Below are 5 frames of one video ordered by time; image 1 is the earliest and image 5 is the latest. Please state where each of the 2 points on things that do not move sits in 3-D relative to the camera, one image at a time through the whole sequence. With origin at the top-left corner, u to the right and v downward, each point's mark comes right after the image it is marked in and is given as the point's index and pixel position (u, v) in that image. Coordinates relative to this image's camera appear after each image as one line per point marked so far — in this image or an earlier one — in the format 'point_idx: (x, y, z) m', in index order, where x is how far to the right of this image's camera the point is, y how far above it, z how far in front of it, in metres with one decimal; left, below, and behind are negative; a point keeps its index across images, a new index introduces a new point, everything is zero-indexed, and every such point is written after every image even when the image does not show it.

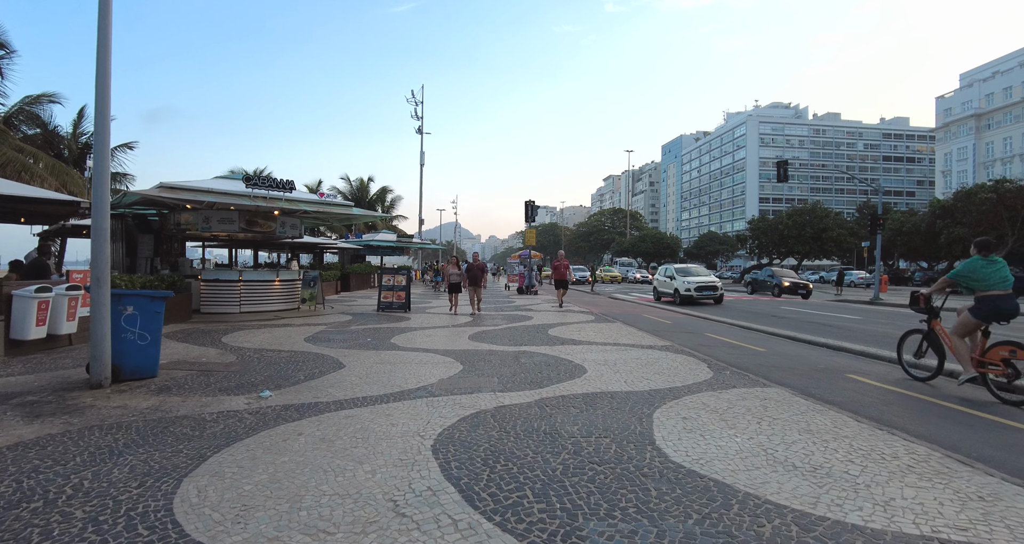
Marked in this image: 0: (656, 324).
0: (+3.7, -1.4, +13.3) m
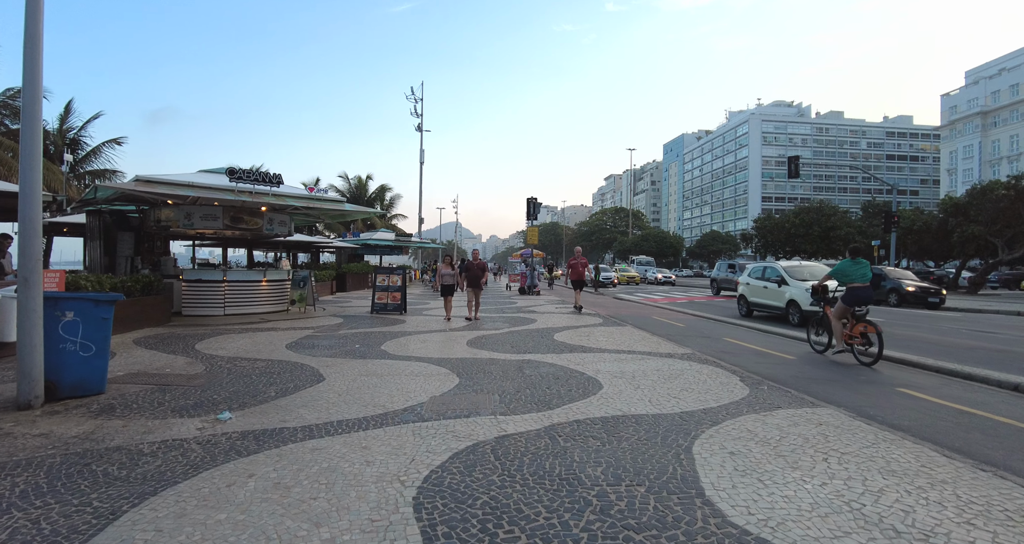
0: (+3.8, -1.4, +12.3) m
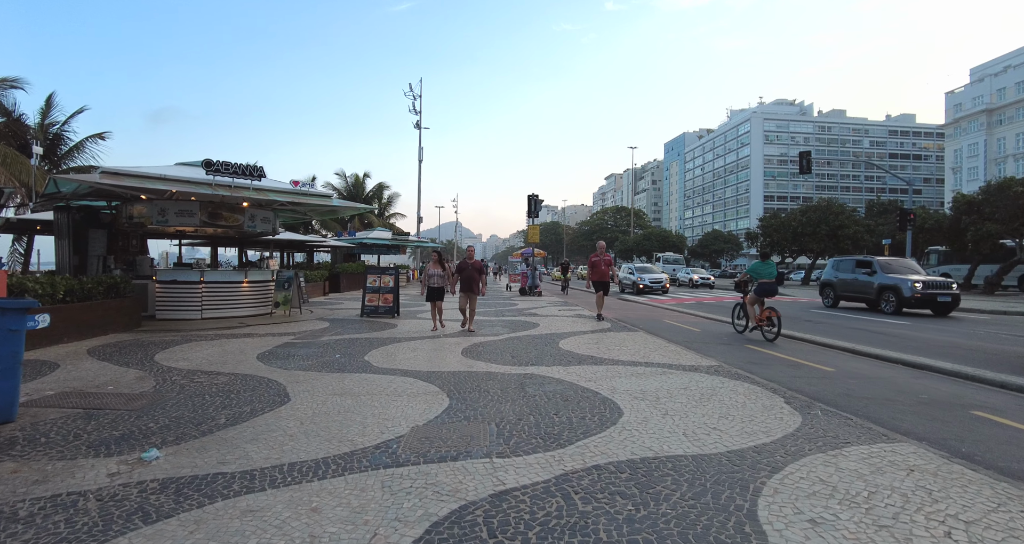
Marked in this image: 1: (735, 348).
0: (+3.8, -1.4, +11.3) m
1: (+4.1, -1.4, +9.2) m
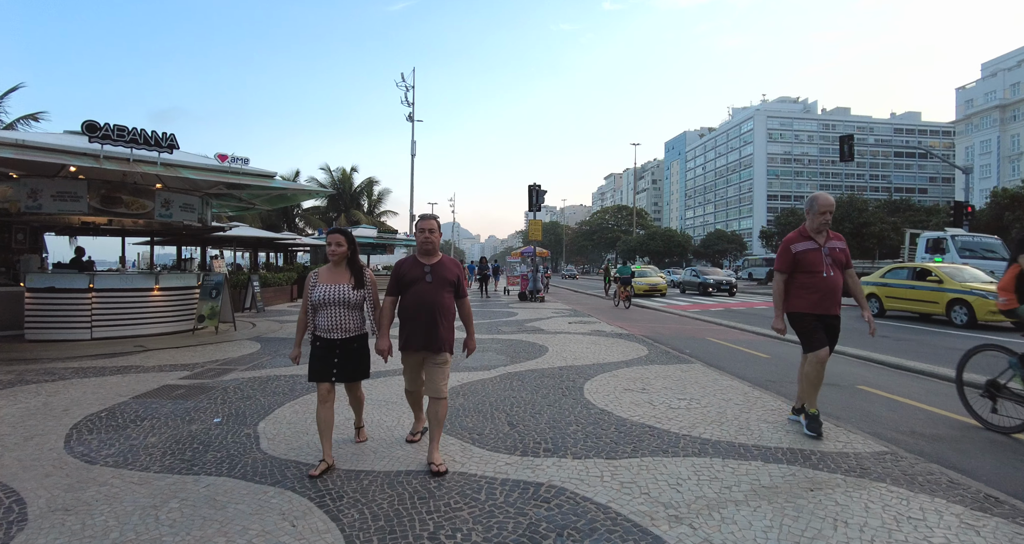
0: (+3.8, -1.4, +8.0) m
1: (+4.1, -1.5, +5.9) m
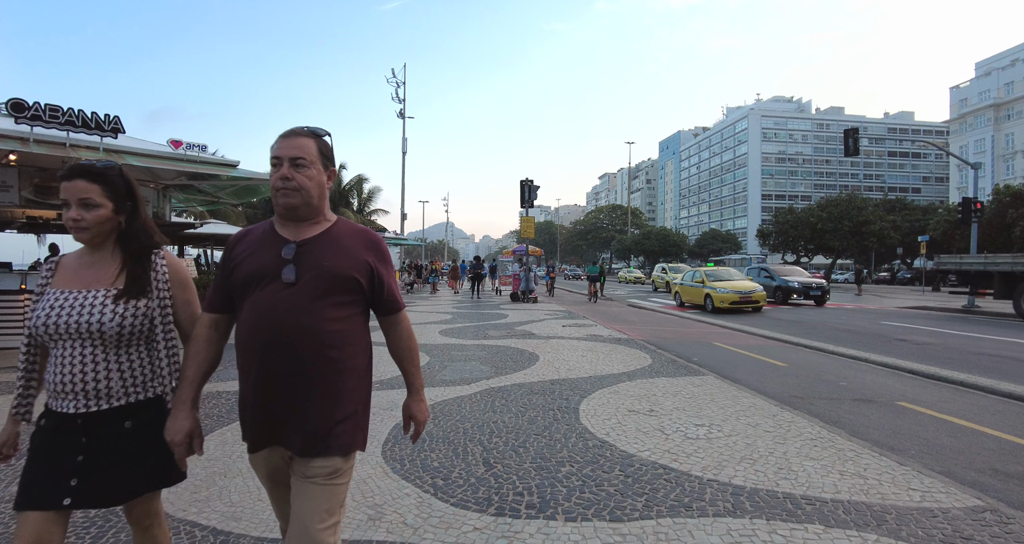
0: (+3.6, -1.4, +7.1) m
1: (+3.9, -1.4, +5.0) m
